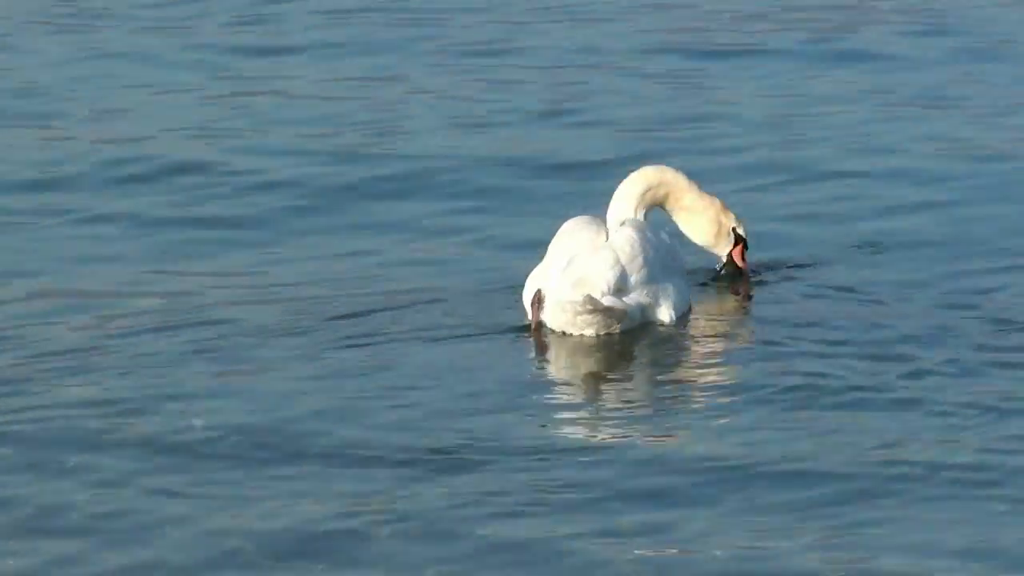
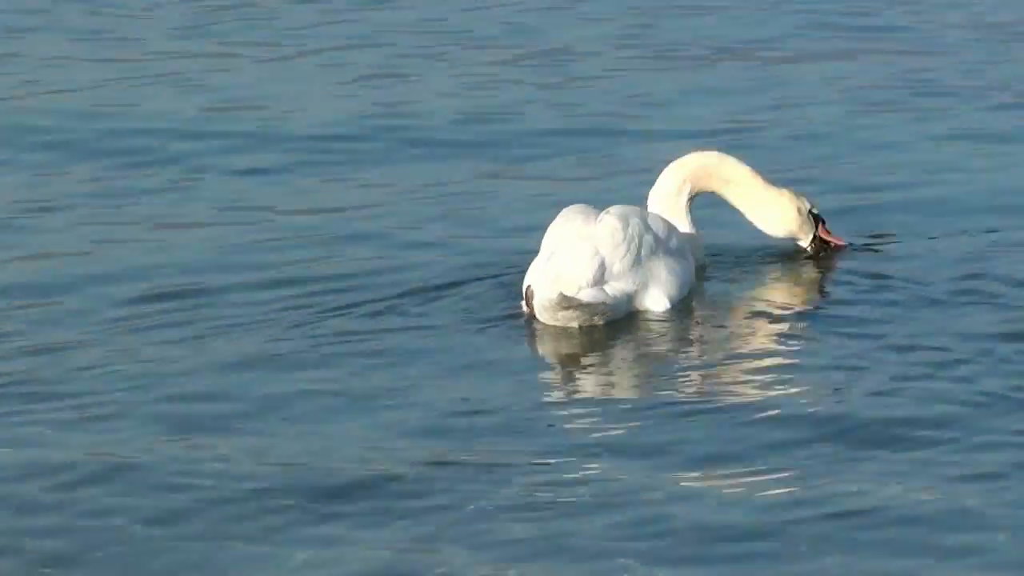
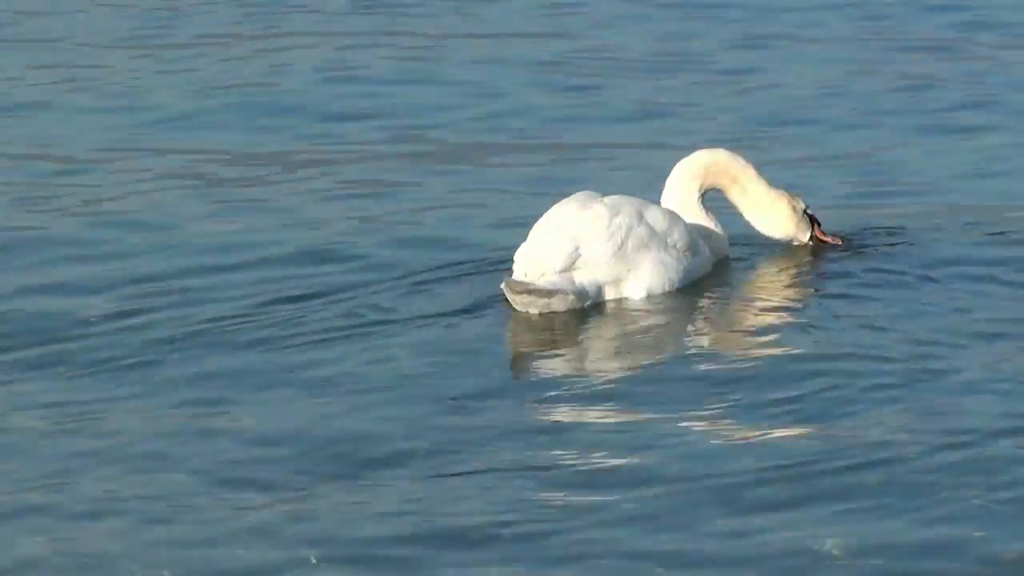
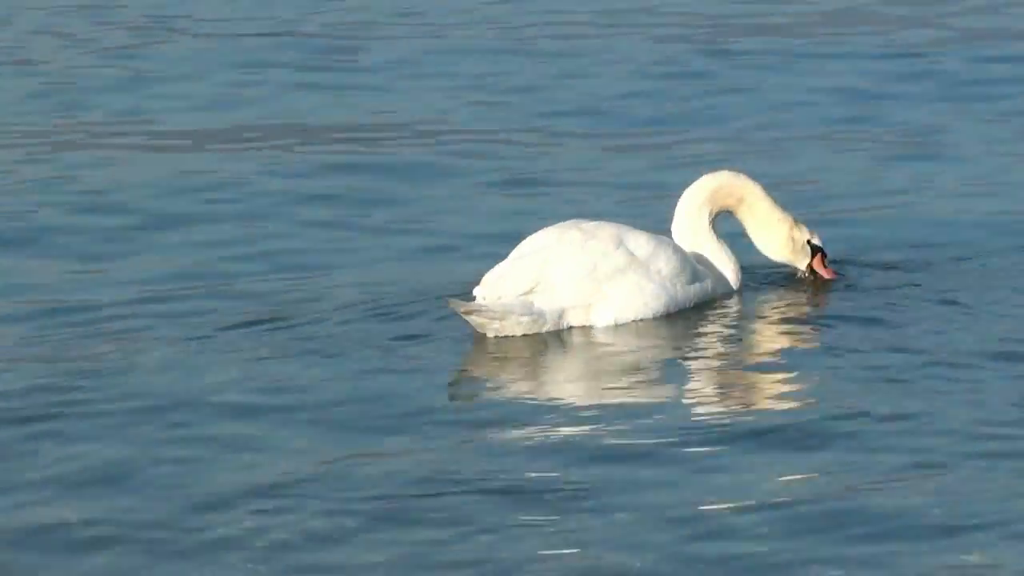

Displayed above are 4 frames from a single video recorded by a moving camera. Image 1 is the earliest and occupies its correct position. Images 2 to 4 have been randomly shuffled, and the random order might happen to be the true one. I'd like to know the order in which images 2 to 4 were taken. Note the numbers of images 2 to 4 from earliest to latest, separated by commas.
2, 3, 4
